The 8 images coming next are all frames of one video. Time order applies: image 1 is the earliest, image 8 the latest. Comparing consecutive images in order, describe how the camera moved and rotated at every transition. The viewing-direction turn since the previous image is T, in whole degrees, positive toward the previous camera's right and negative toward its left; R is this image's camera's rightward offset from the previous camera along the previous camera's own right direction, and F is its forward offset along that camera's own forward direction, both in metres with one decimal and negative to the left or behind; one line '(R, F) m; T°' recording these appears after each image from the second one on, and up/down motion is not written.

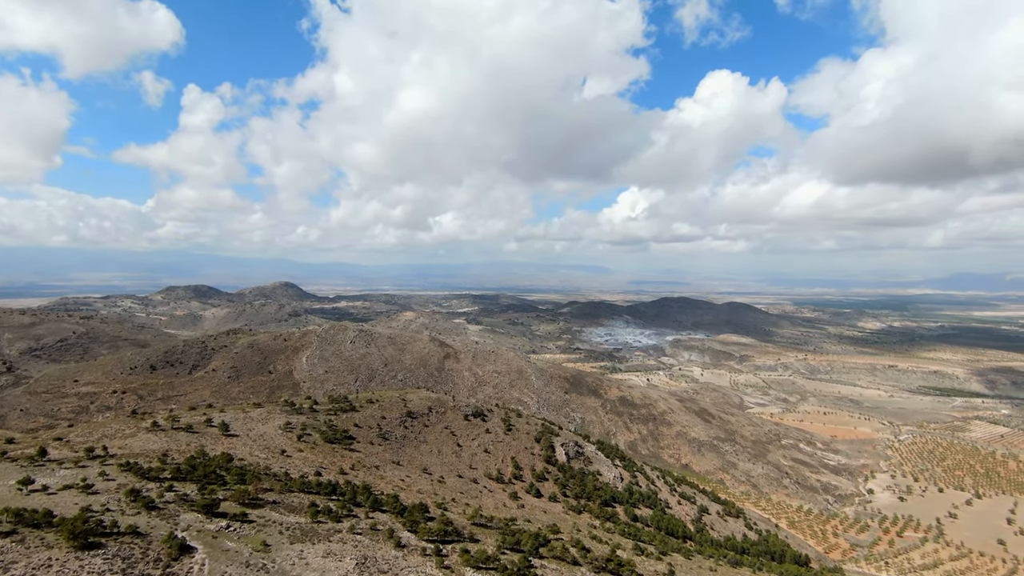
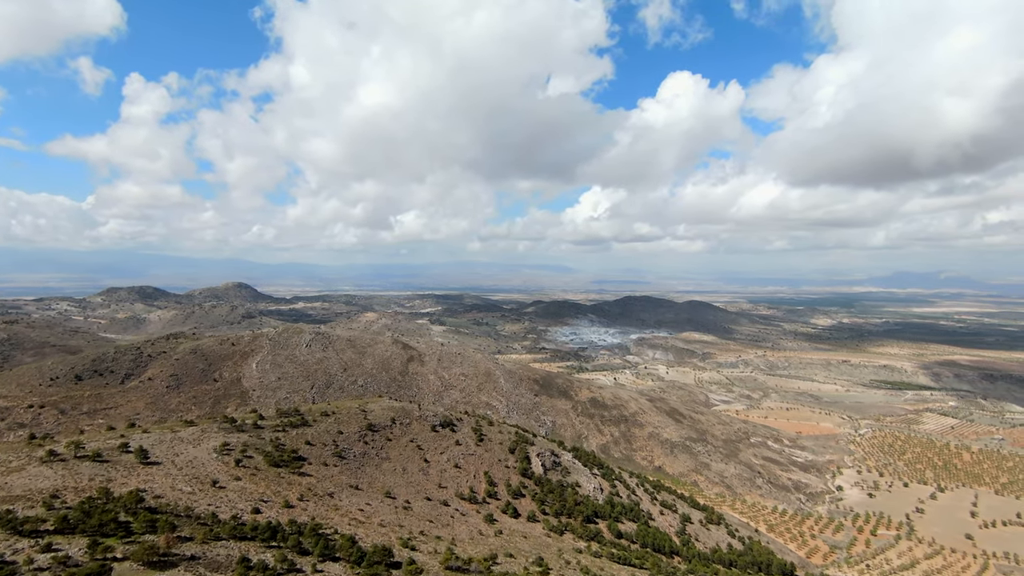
(-0.5, +3.1) m; +4°
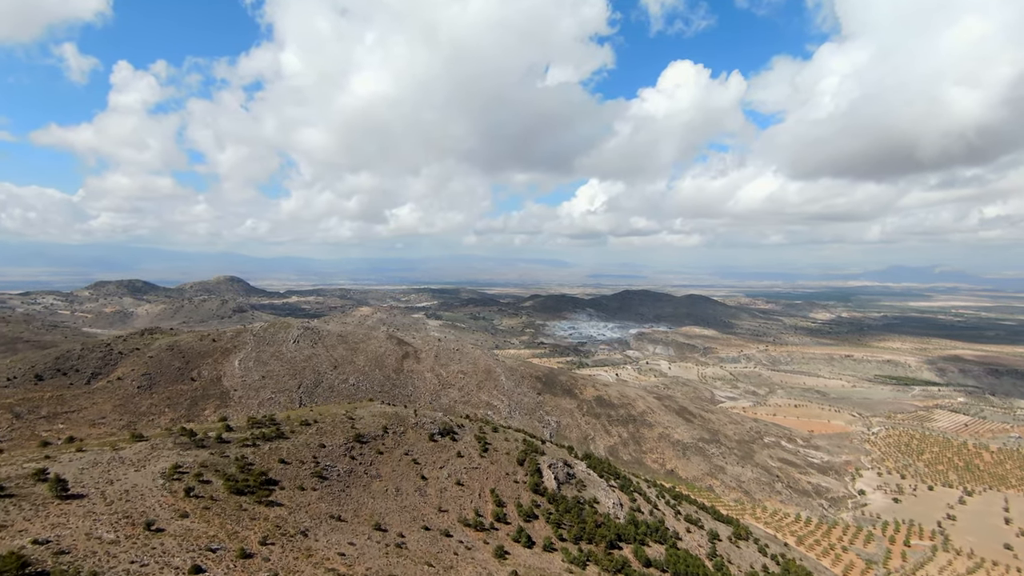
(-0.8, +4.3) m; 0°
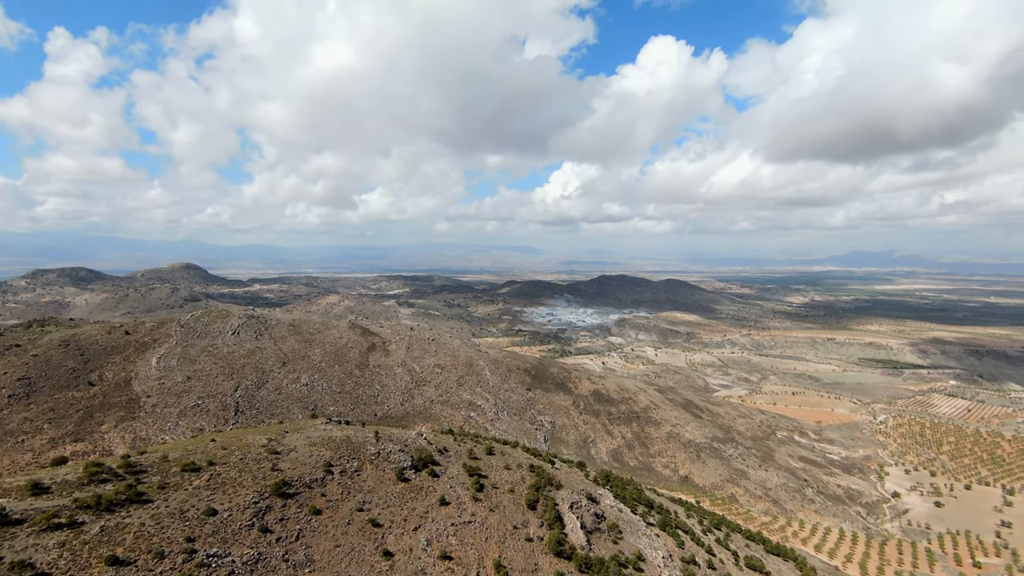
(-1.4, +9.9) m; +3°
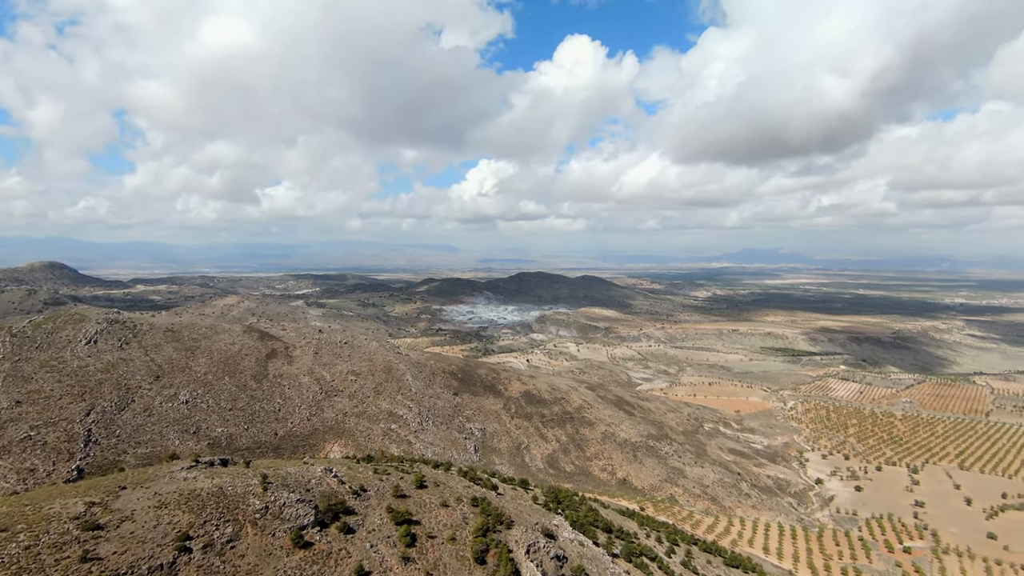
(-0.7, +5.0) m; +9°
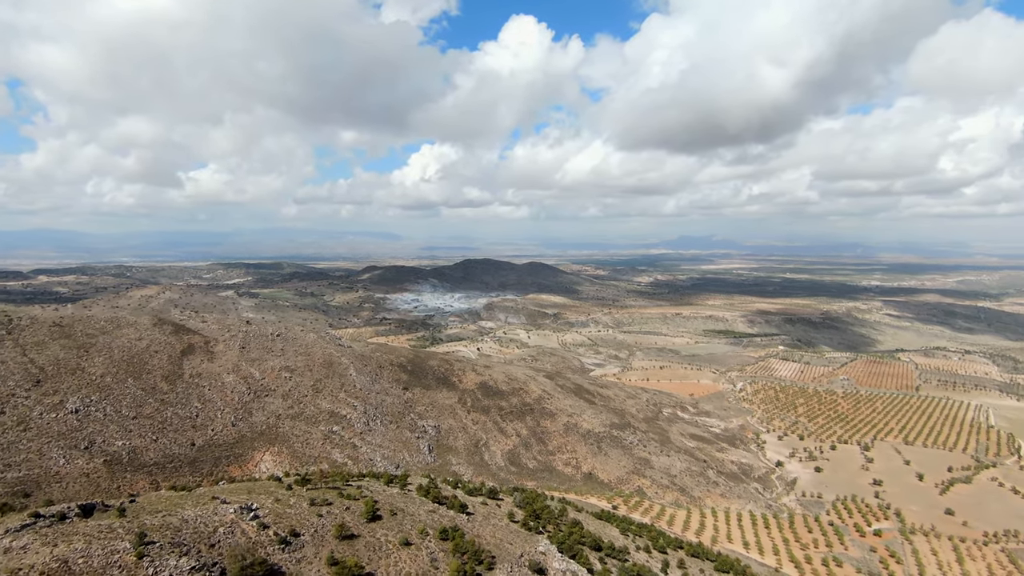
(-1.0, +4.3) m; +6°
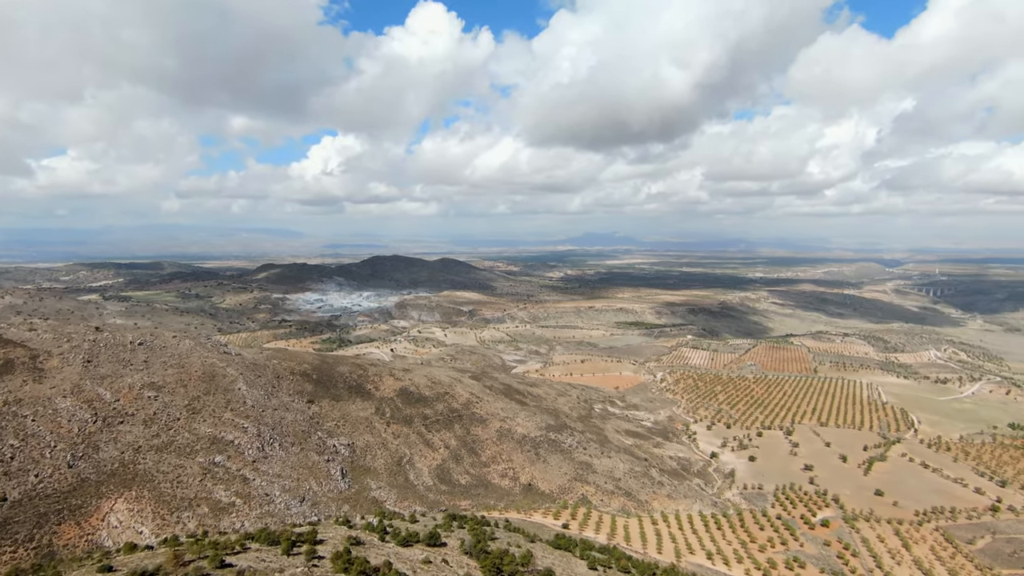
(-1.2, +5.7) m; +10°
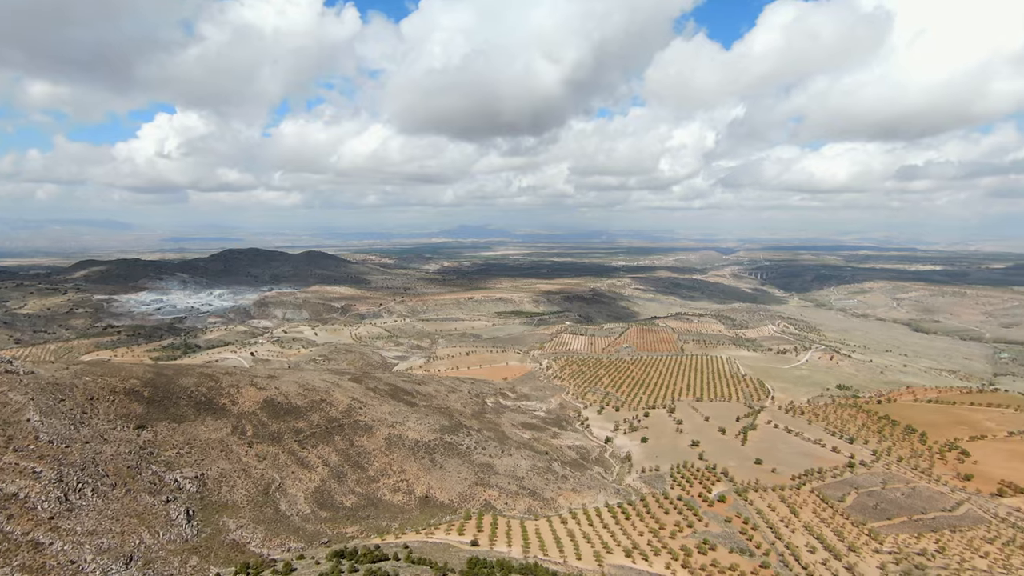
(-1.0, +4.4) m; +14°
